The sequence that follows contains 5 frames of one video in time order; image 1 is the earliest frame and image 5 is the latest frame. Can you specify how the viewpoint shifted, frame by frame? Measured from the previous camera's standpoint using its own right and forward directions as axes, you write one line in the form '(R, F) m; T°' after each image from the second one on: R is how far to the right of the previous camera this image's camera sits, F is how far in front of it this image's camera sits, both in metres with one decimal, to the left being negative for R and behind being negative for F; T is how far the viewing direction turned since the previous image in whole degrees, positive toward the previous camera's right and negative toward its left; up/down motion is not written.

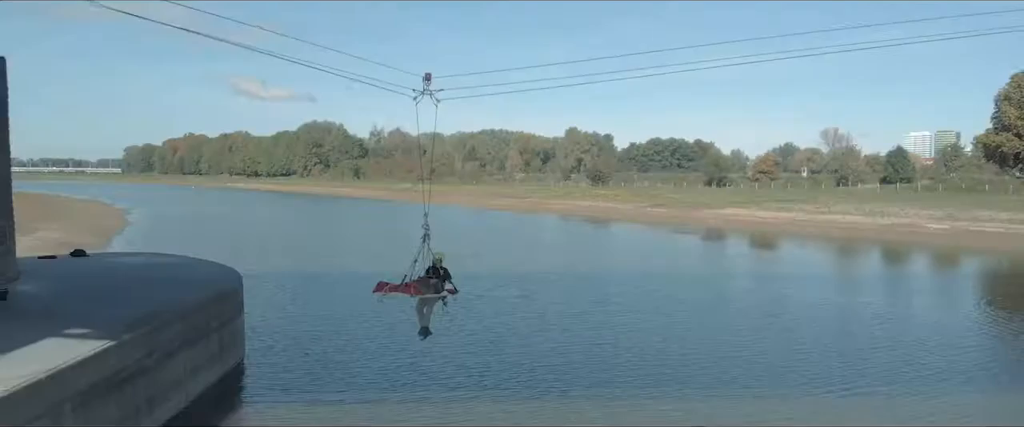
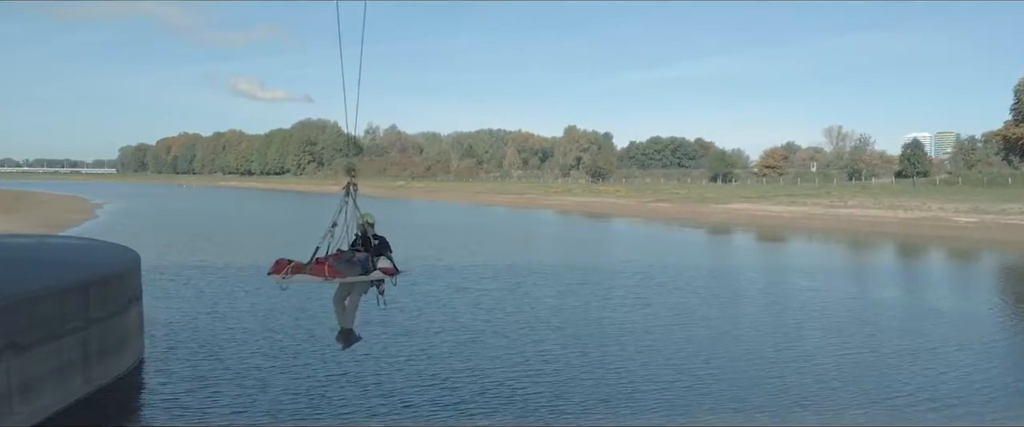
(+0.2, +3.1) m; 0°
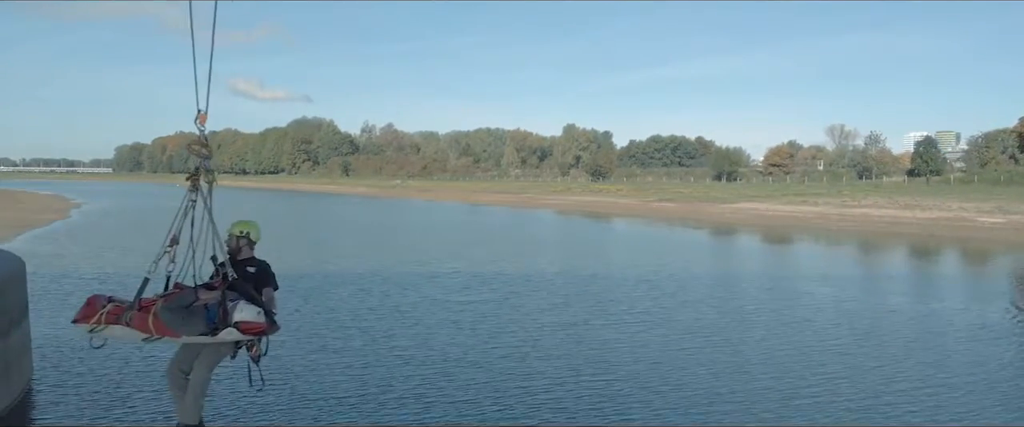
(+0.1, +2.3) m; 0°
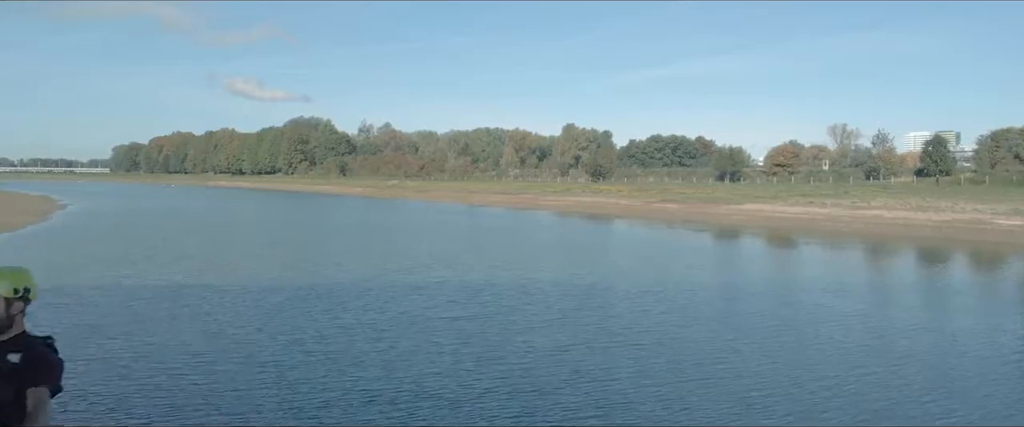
(+0.1, +1.5) m; 0°
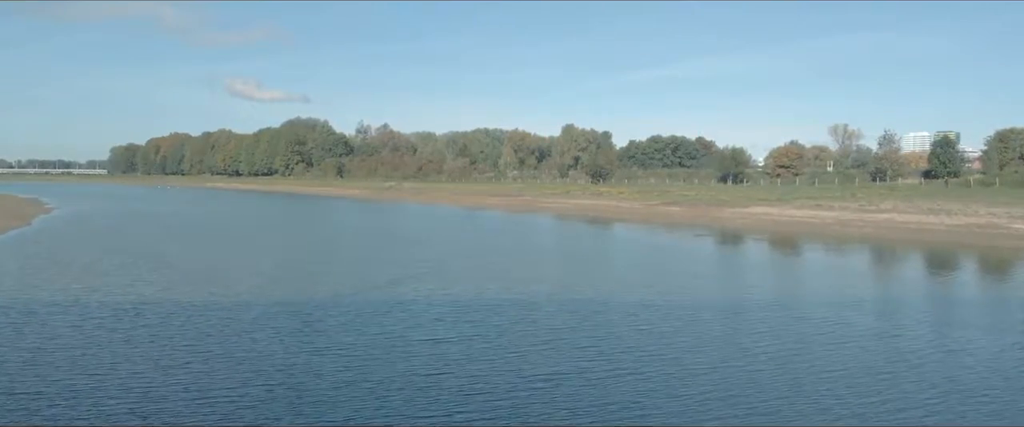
(+0.1, +1.3) m; 0°
